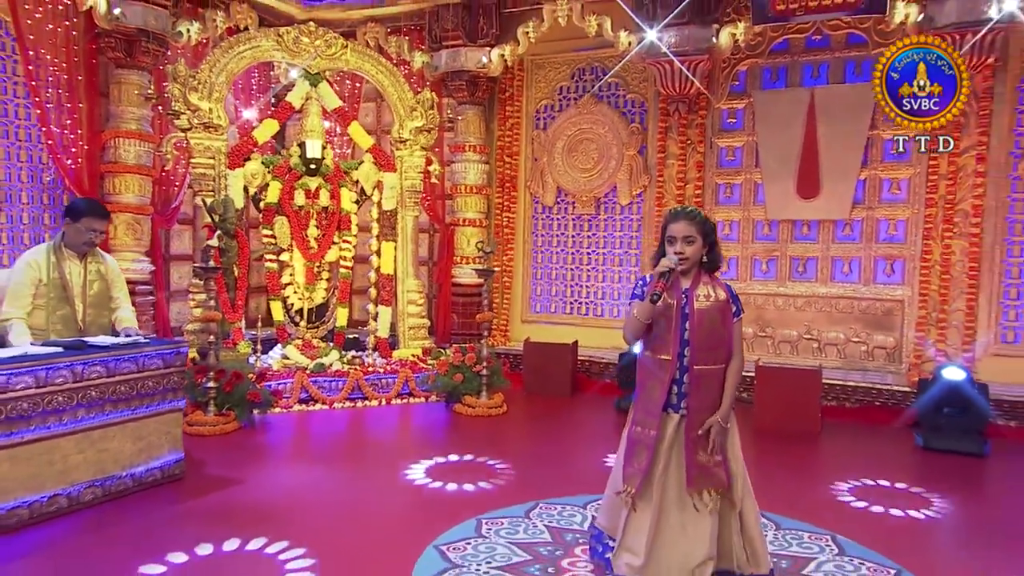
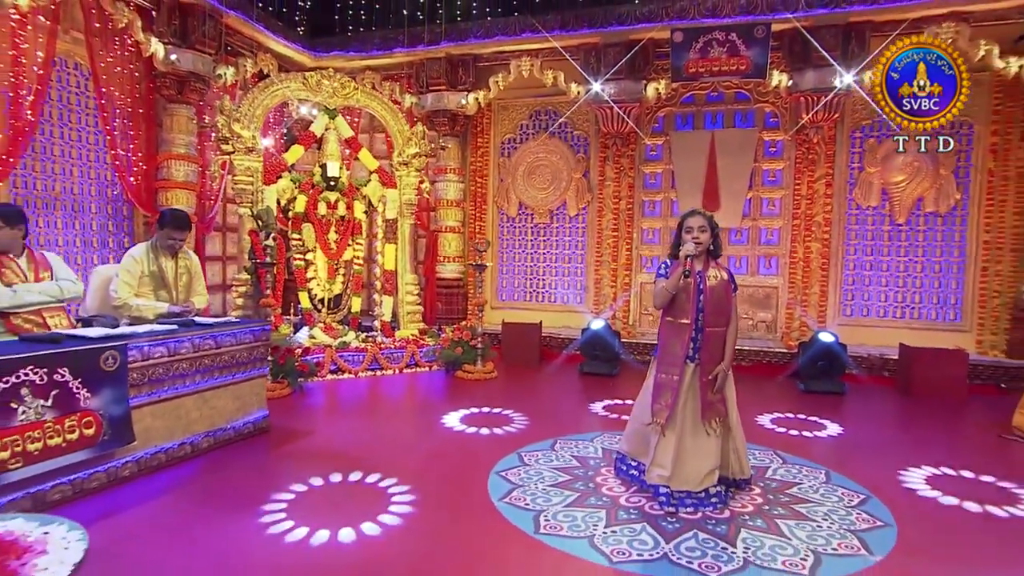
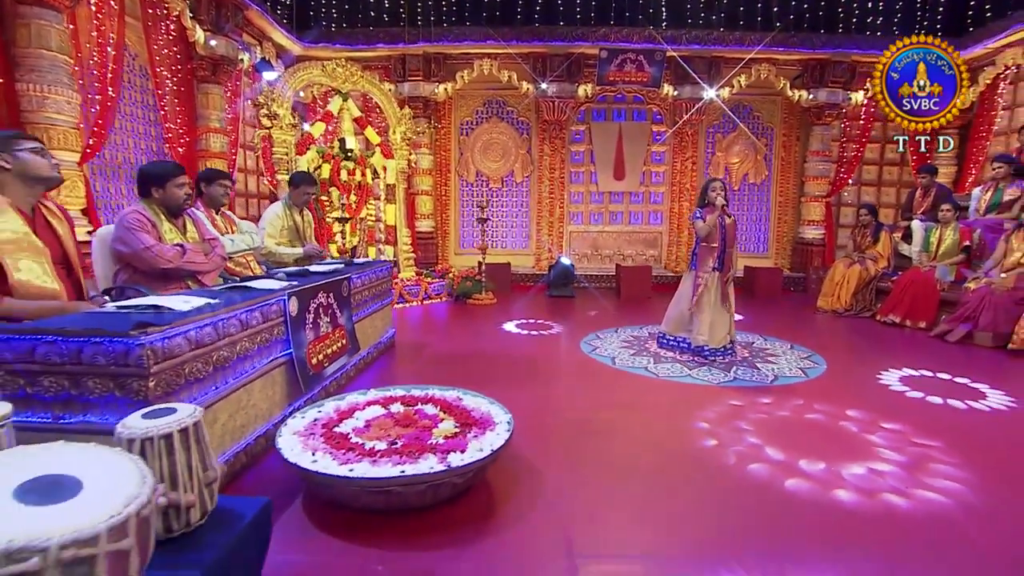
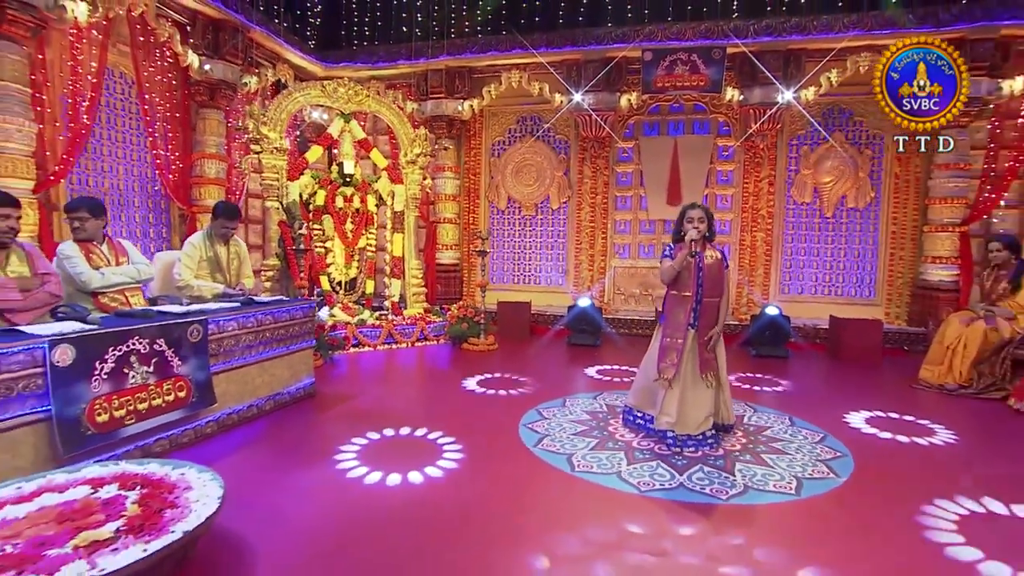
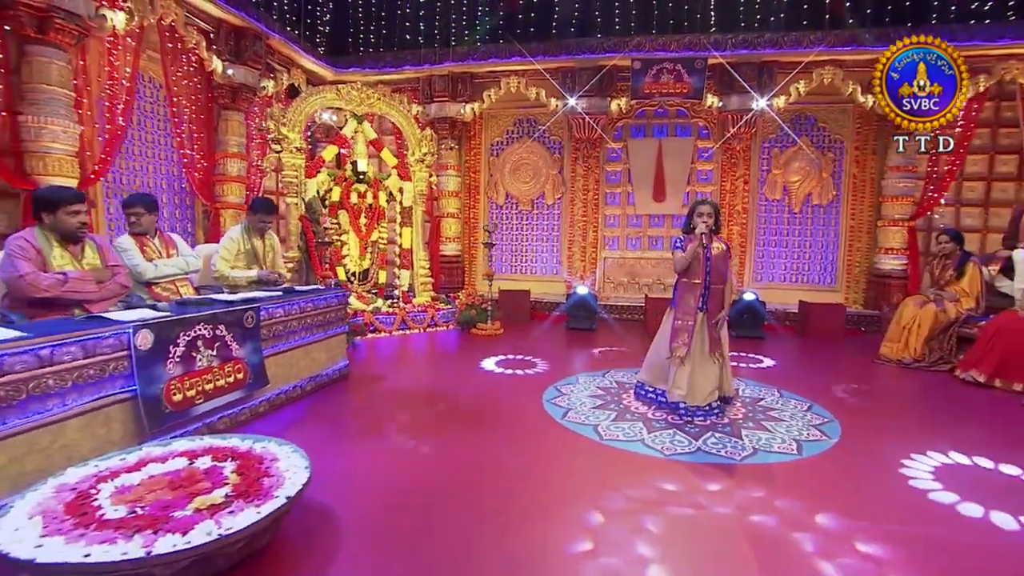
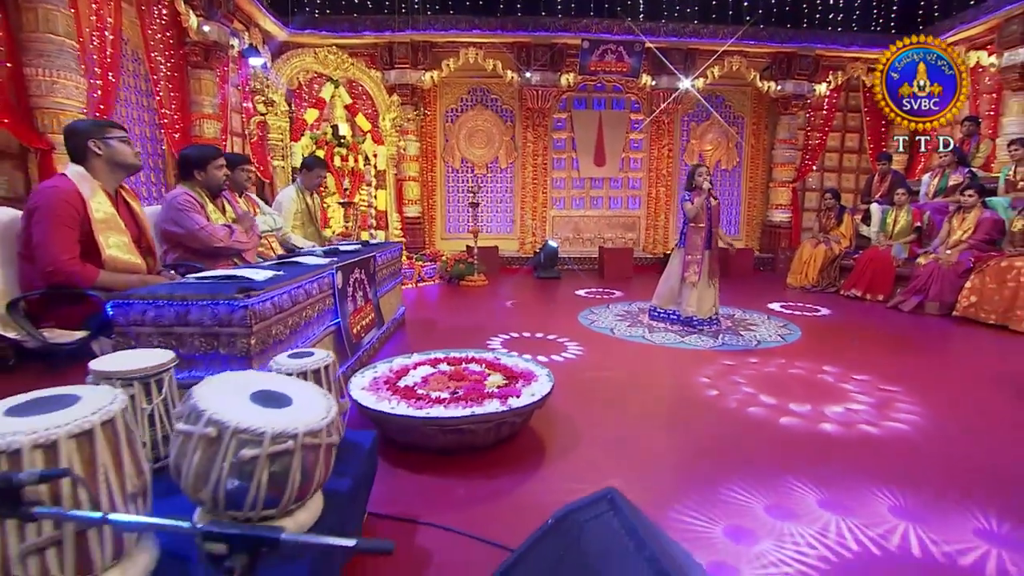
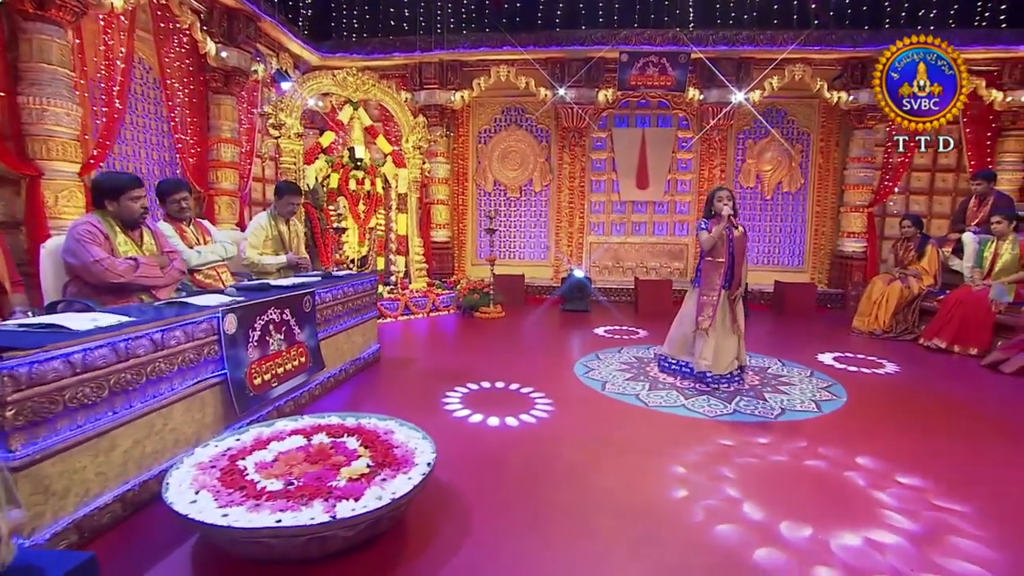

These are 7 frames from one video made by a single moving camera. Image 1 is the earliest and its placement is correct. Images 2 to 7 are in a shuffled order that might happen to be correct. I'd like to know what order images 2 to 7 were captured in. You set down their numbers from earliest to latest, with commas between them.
2, 4, 5, 7, 3, 6
